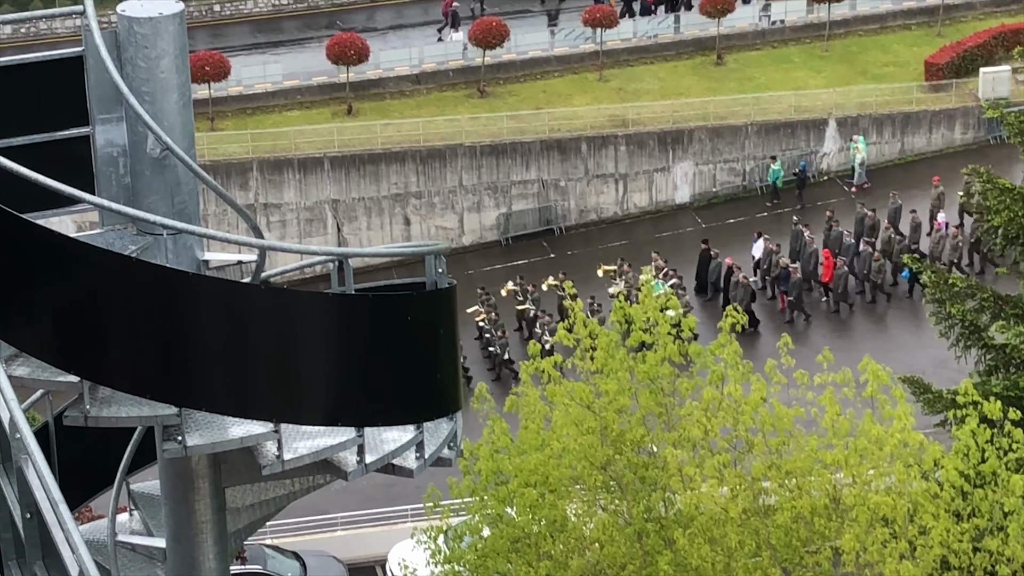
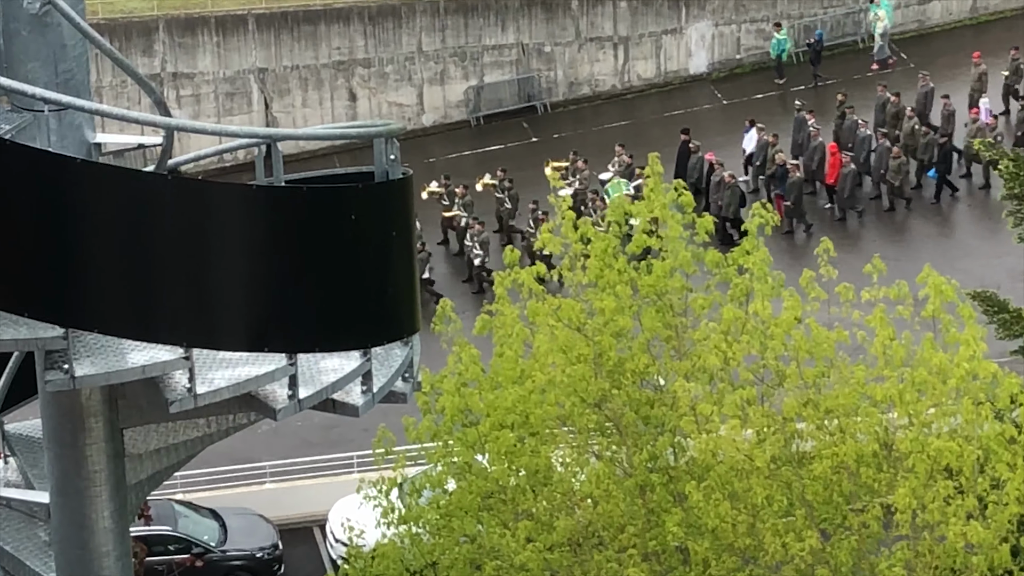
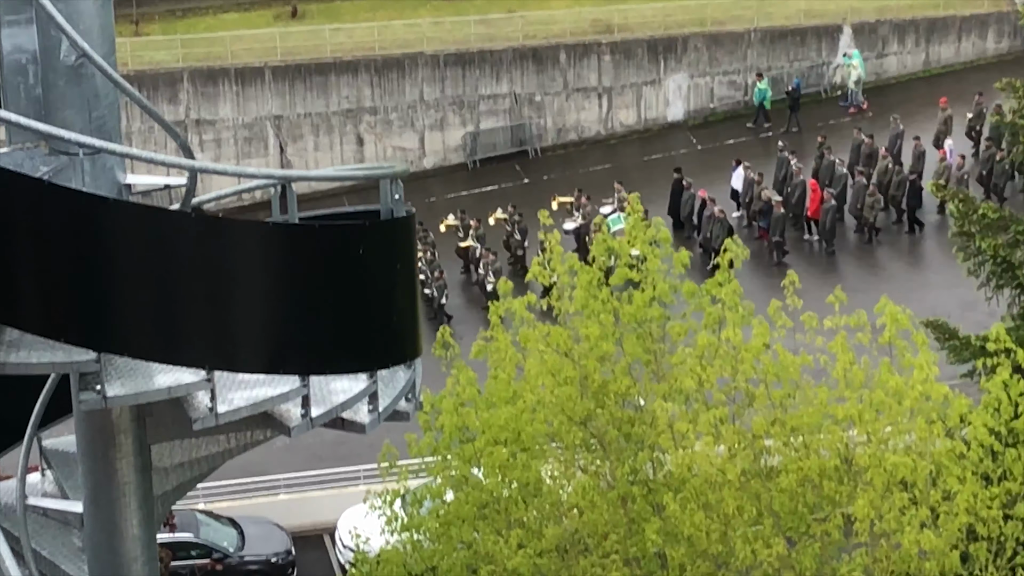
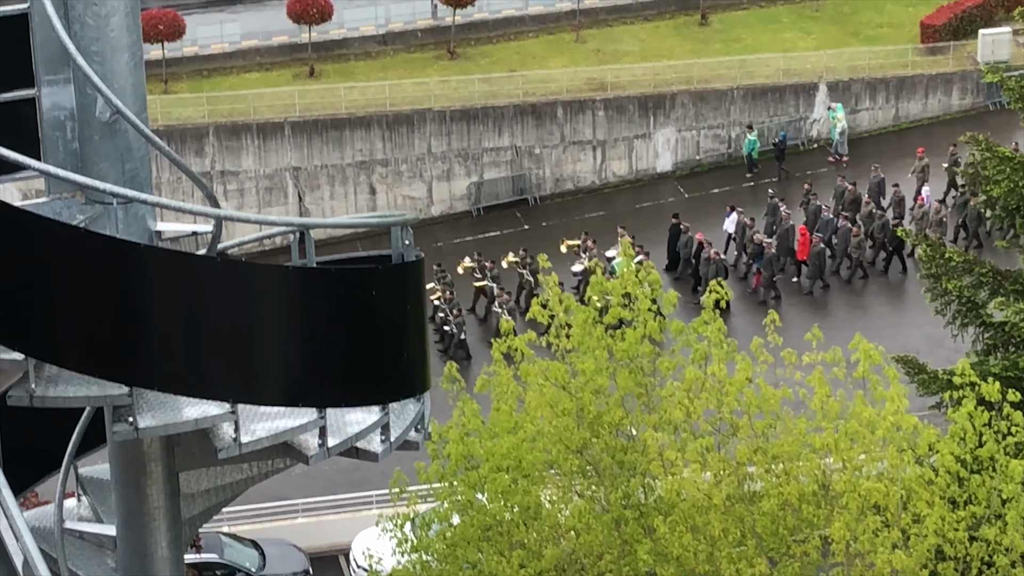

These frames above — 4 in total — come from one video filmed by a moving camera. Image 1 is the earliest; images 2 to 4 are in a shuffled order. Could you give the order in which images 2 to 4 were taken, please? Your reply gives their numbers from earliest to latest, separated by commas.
4, 3, 2
